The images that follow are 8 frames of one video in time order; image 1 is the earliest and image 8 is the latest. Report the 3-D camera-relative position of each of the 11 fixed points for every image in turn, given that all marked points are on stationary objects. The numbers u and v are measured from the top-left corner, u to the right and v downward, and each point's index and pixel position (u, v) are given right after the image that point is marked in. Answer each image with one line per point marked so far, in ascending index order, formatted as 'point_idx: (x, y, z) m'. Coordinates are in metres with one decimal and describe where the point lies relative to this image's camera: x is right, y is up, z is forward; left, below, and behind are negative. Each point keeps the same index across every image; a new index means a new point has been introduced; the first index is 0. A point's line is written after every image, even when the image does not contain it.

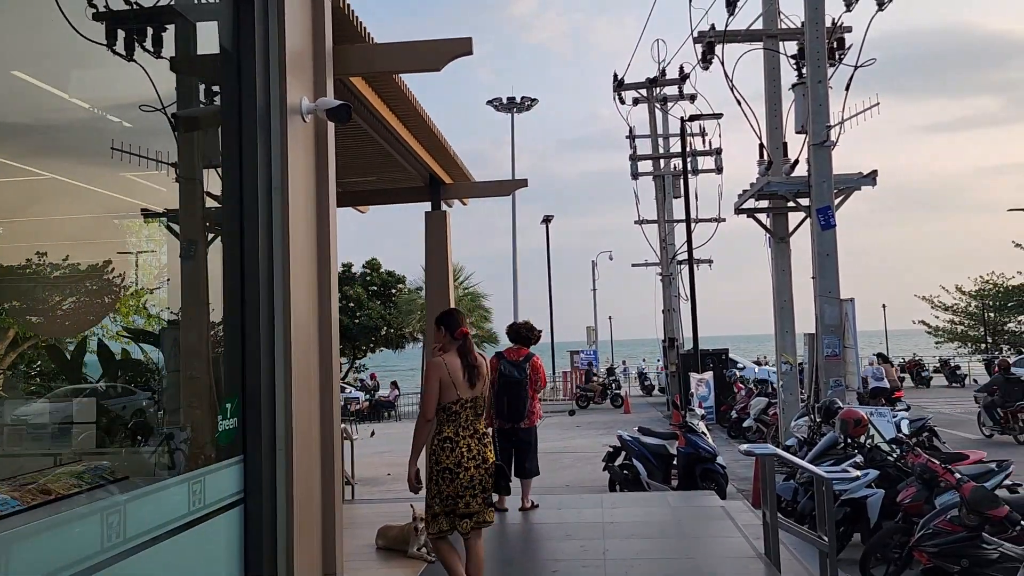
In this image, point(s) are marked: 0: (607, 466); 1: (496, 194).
0: (+1.2, -2.2, +10.3) m
1: (-0.1, +0.8, +7.5) m
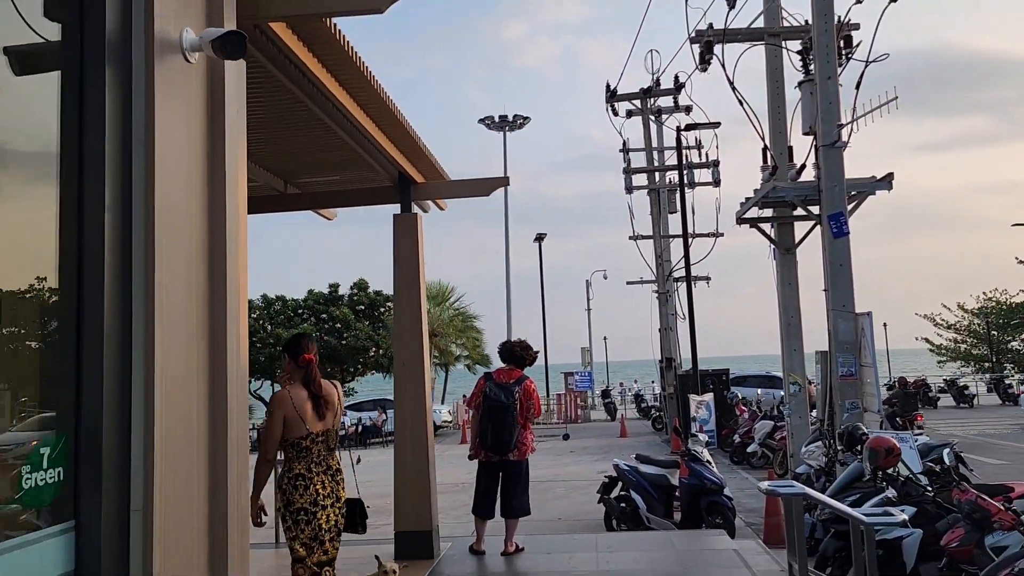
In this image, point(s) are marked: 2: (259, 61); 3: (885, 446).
0: (+1.0, -2.4, +9.3) m
1: (-0.3, +0.7, +6.6) m
2: (-1.5, +1.3, +4.7) m
3: (+2.9, -1.2, +6.3) m
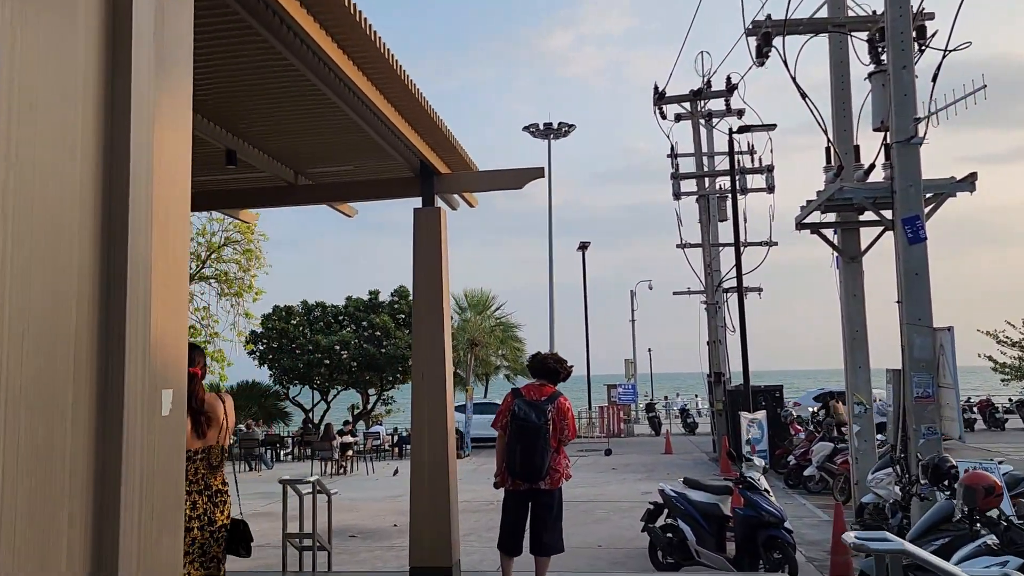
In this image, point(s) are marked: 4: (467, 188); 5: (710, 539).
0: (+1.4, -2.5, +8.5) m
1: (0.0, +0.7, +5.9) m
2: (-1.3, +1.3, +4.0) m
3: (+3.1, -1.3, +5.3) m
4: (-0.3, +0.7, +6.0) m
5: (+1.9, -2.4, +8.0) m
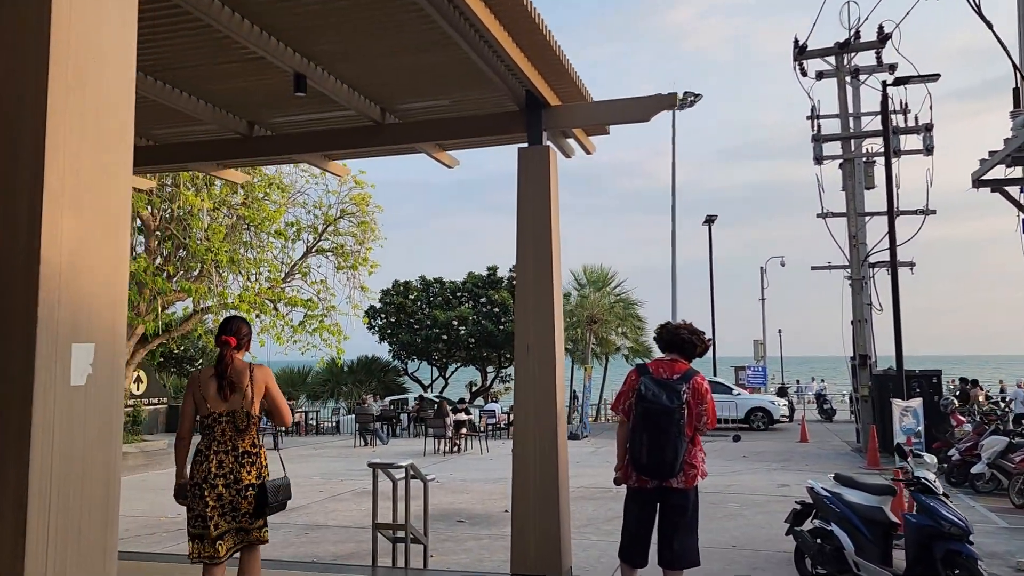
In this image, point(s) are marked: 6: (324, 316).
0: (+2.5, -2.1, +7.2) m
1: (+0.7, +1.0, +4.8) m
2: (-0.8, +1.5, +3.1) m
3: (+3.7, -1.0, +3.9) m
4: (+0.4, +1.0, +5.0) m
5: (+2.9, -2.1, +6.7) m
6: (-4.5, -0.7, +19.8) m
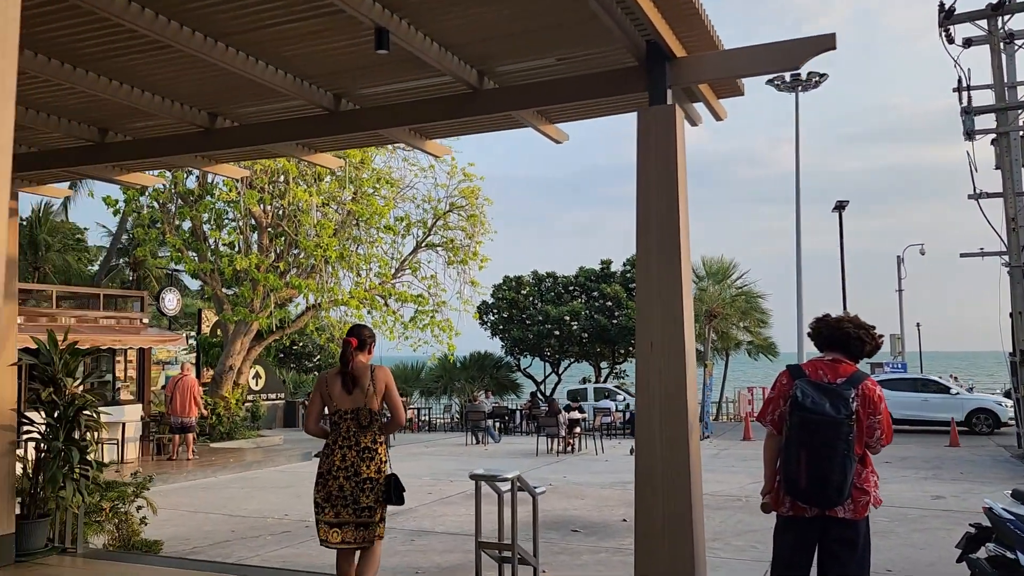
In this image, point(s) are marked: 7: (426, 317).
0: (+3.4, -2.0, +6.1) m
1: (+1.3, +1.1, +4.0) m
2: (-0.5, +1.6, +2.5) m
3: (+4.1, -0.9, +2.7) m
4: (+1.0, +1.1, +4.2) m
5: (+3.8, -2.0, +5.5) m
6: (-1.8, -0.6, +19.6) m
7: (-2.0, -0.7, +19.5) m
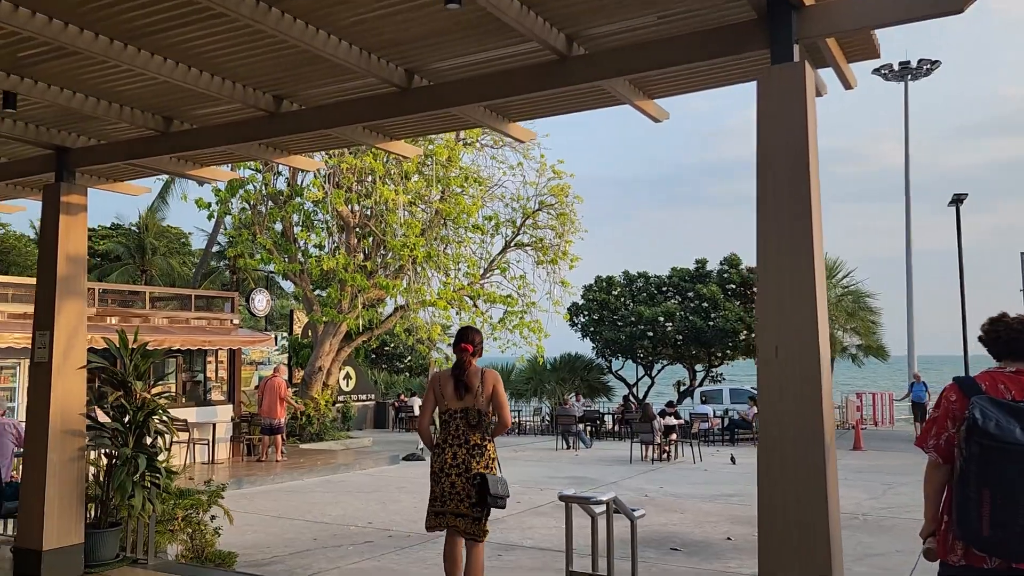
0: (+4.0, -2.0, +5.1) m
1: (+1.6, +1.1, +3.2) m
2: (-0.2, +1.6, +2.0) m
3: (+4.4, -0.9, +1.6) m
4: (+1.4, +1.1, +3.5) m
5: (+4.3, -2.0, +4.5) m
6: (+0.3, -0.6, +19.1) m
7: (+0.1, -0.7, +19.0) m
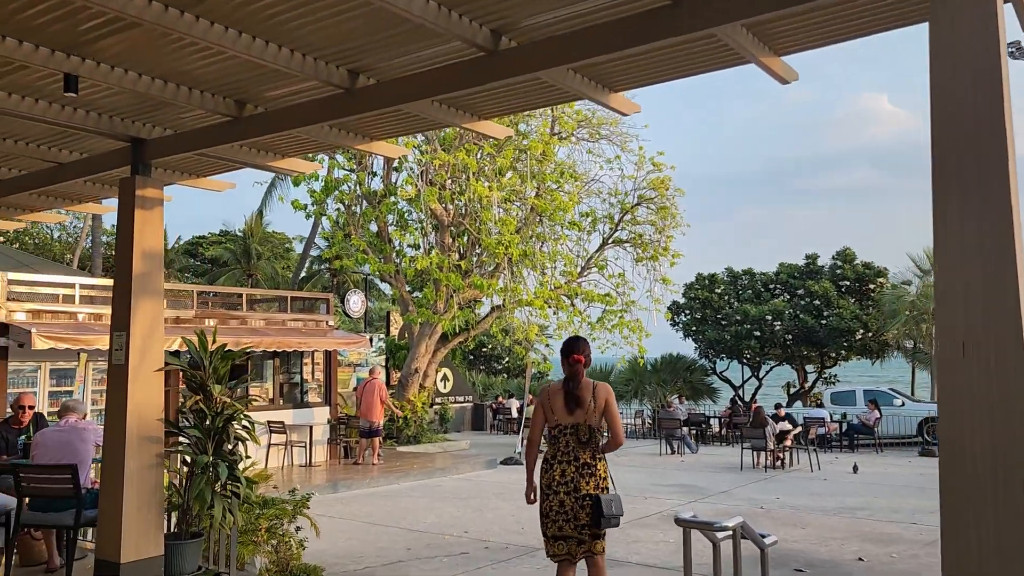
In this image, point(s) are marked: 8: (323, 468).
0: (+4.6, -1.9, +4.1) m
1: (+2.0, +1.2, +2.4) m
2: (-0.1, +1.7, +1.4) m
3: (+4.5, -0.8, +0.5) m
4: (+1.8, +1.2, +2.7) m
5: (+4.8, -1.9, +3.4) m
6: (+2.5, -0.5, +18.3) m
7: (+2.3, -0.7, +18.3) m
8: (-3.0, -2.8, +12.9) m
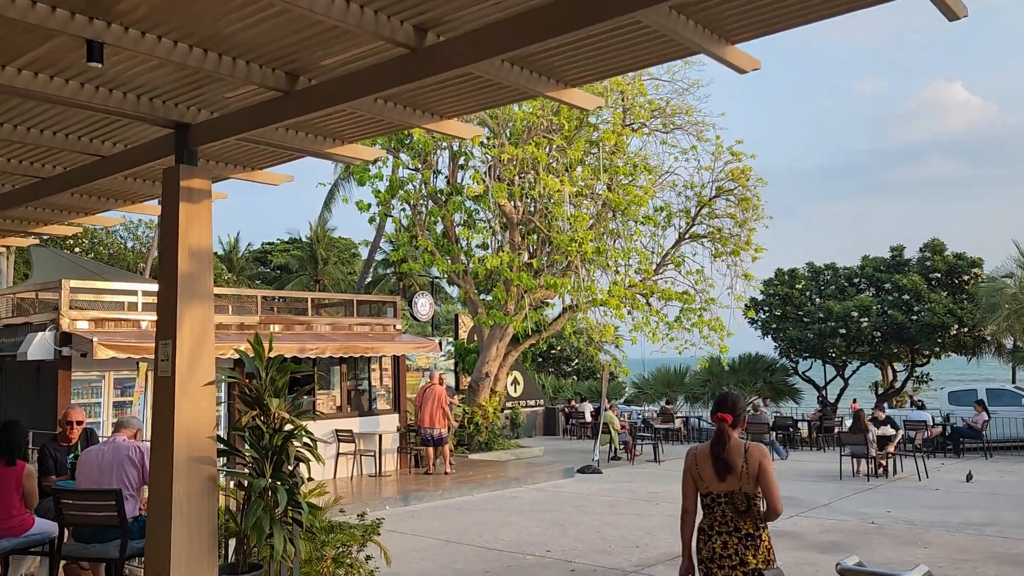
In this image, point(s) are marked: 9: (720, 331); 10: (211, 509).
0: (+5.0, -1.8, +3.0) m
1: (+2.2, +1.2, +1.6) m
2: (+0.1, +1.7, +0.7) m
3: (+4.6, -0.7, -0.6) m
4: (+2.1, +1.2, +1.9) m
5: (+5.2, -1.7, +2.3) m
6: (+4.1, -0.5, +17.3) m
7: (+3.8, -0.6, +17.3) m
8: (-1.8, -2.9, +12.4) m
9: (+4.4, -0.9, +17.4) m
10: (-1.7, -1.2, +4.5) m
